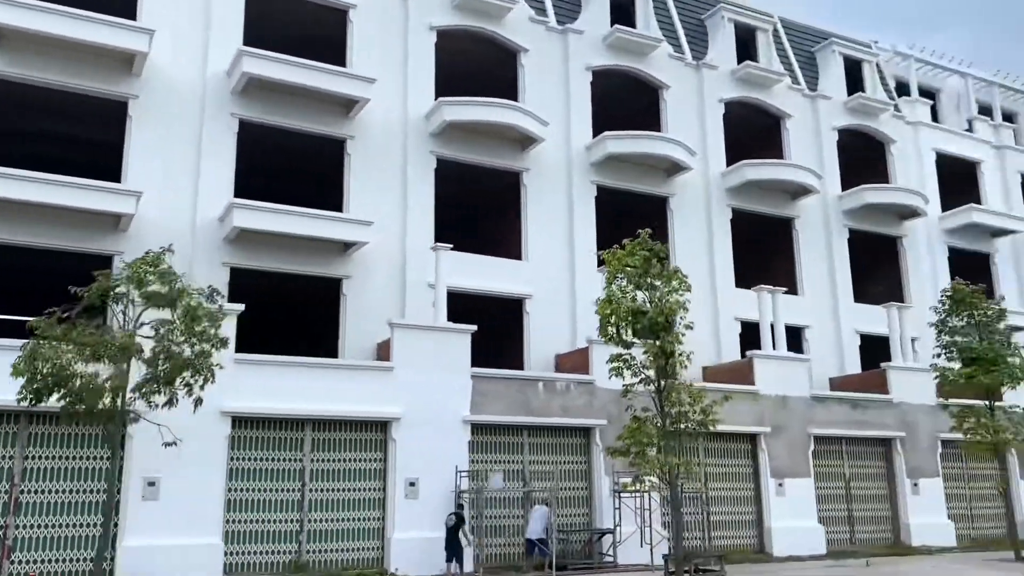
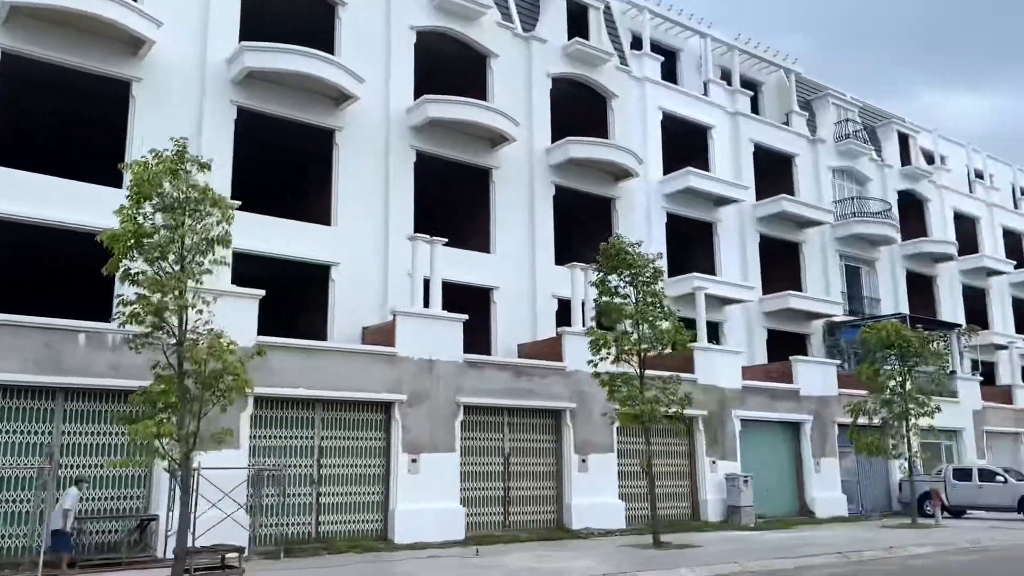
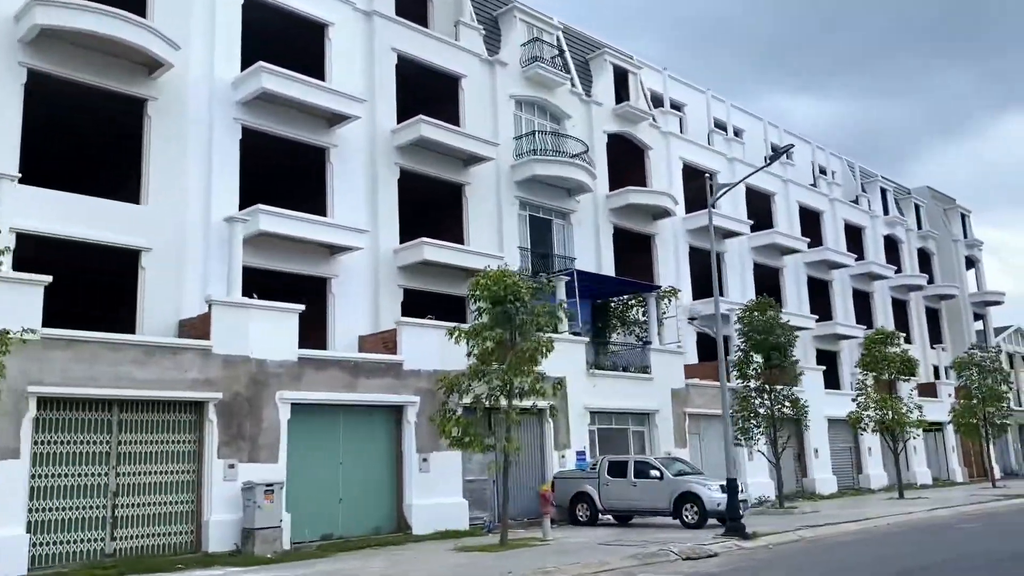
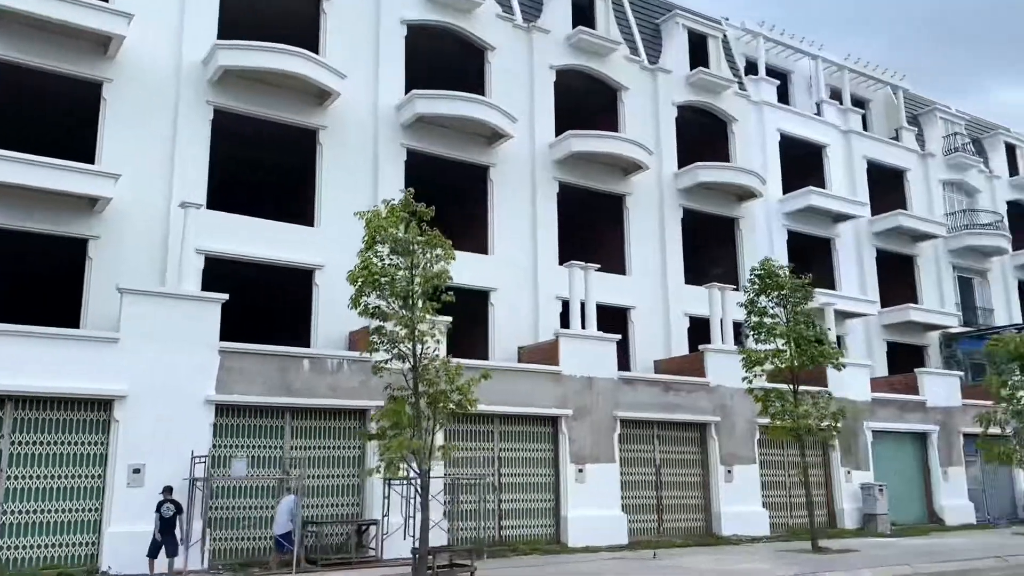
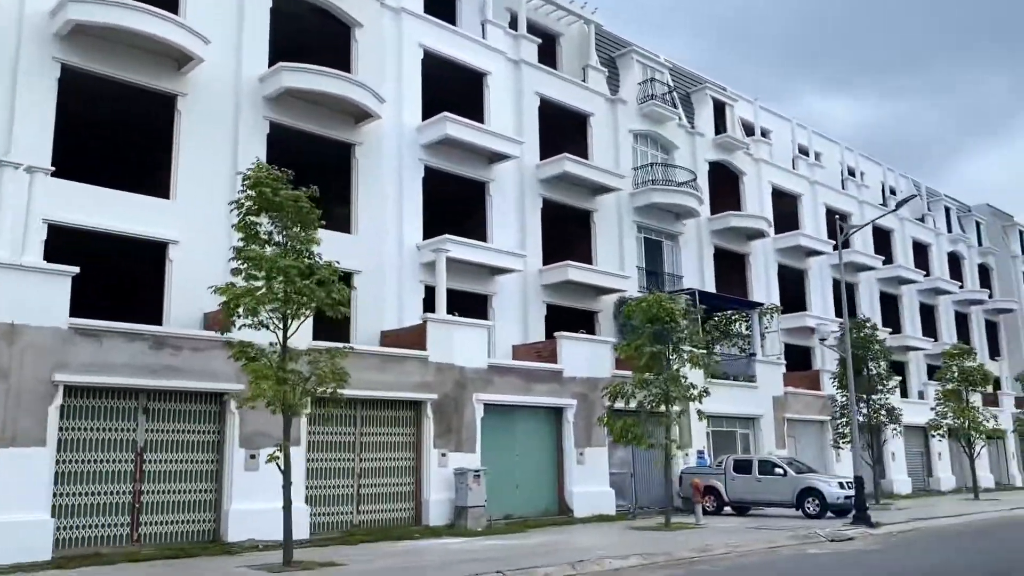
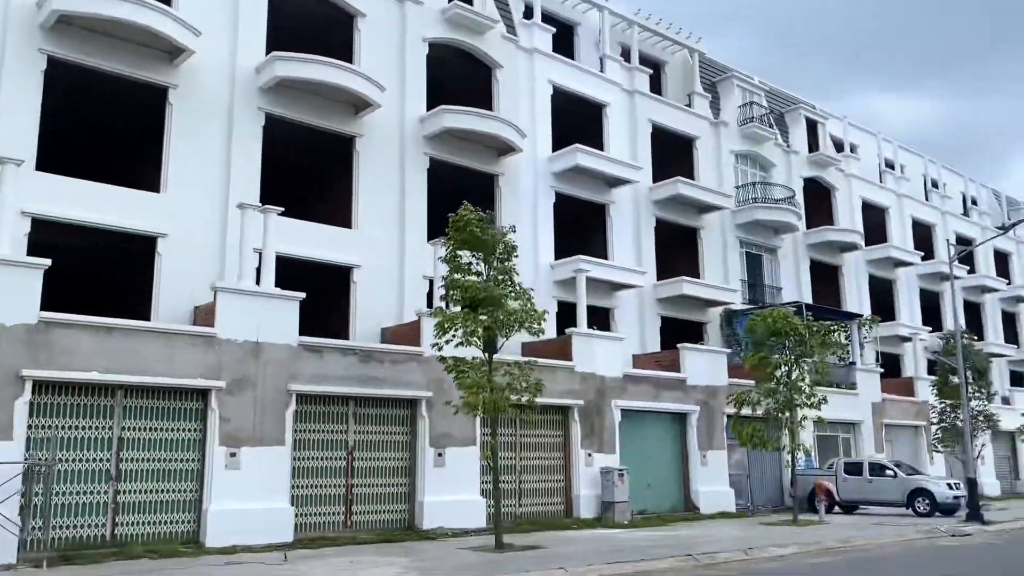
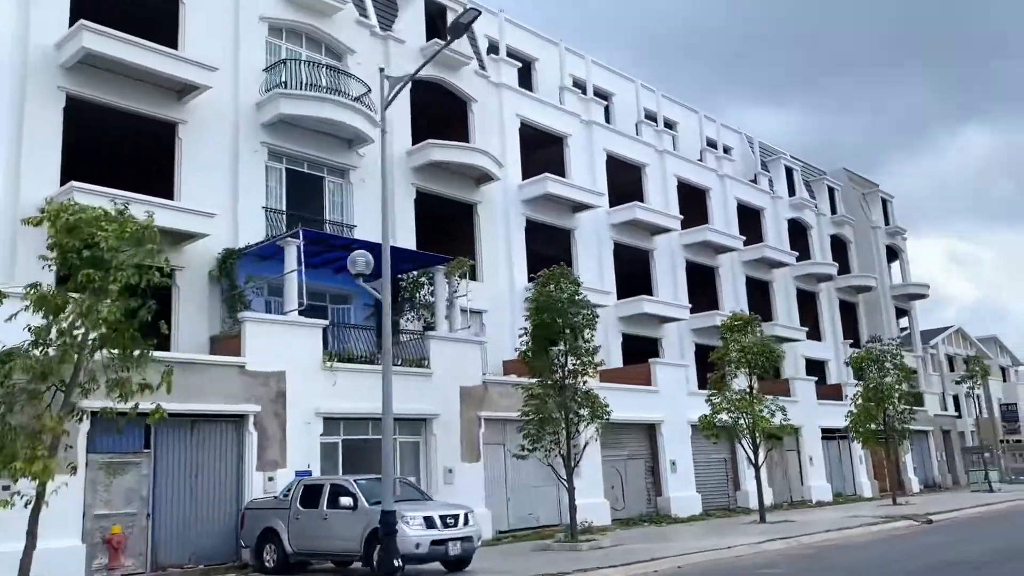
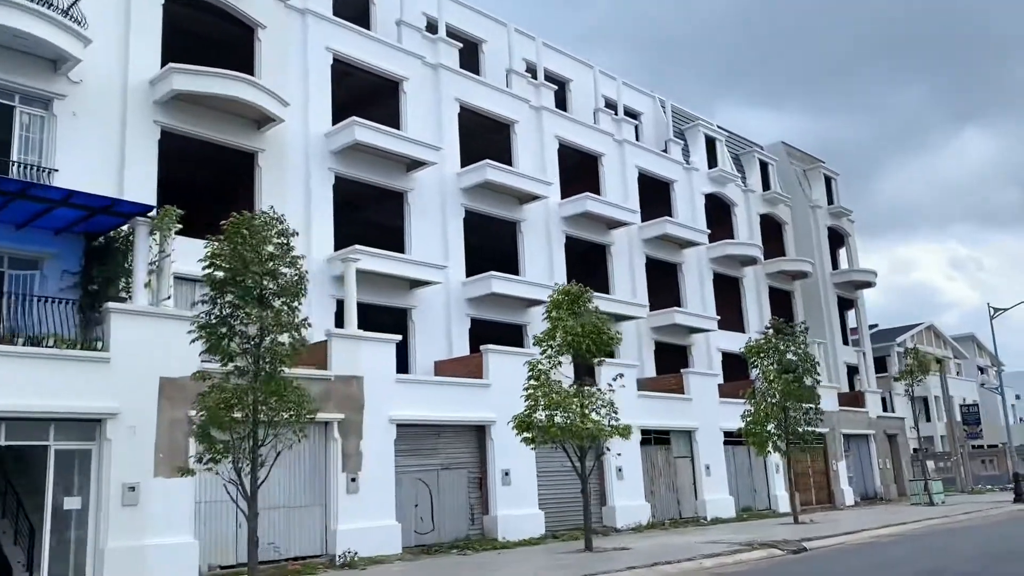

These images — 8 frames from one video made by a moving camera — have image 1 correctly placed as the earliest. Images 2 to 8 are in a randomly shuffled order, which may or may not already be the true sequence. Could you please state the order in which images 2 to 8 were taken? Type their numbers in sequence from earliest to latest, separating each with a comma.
4, 2, 6, 5, 3, 7, 8
